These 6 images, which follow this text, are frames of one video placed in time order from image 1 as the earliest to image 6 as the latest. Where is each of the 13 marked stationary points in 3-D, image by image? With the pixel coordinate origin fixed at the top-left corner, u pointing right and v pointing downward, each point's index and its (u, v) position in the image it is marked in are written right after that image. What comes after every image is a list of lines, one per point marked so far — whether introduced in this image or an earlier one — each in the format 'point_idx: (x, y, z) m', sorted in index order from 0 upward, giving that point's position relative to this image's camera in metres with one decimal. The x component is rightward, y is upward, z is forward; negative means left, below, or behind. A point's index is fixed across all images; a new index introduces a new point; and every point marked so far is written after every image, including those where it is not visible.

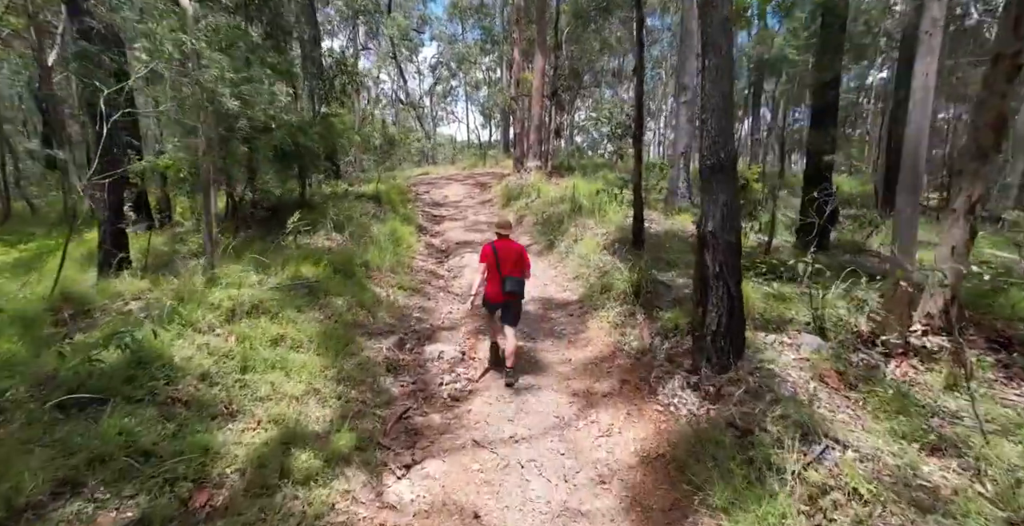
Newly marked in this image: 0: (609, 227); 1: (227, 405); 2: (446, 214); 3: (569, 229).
0: (+1.9, +0.6, +10.4) m
1: (-2.4, -1.2, +4.4) m
2: (-2.0, +1.4, +16.6) m
3: (+1.2, +0.6, +11.2) m
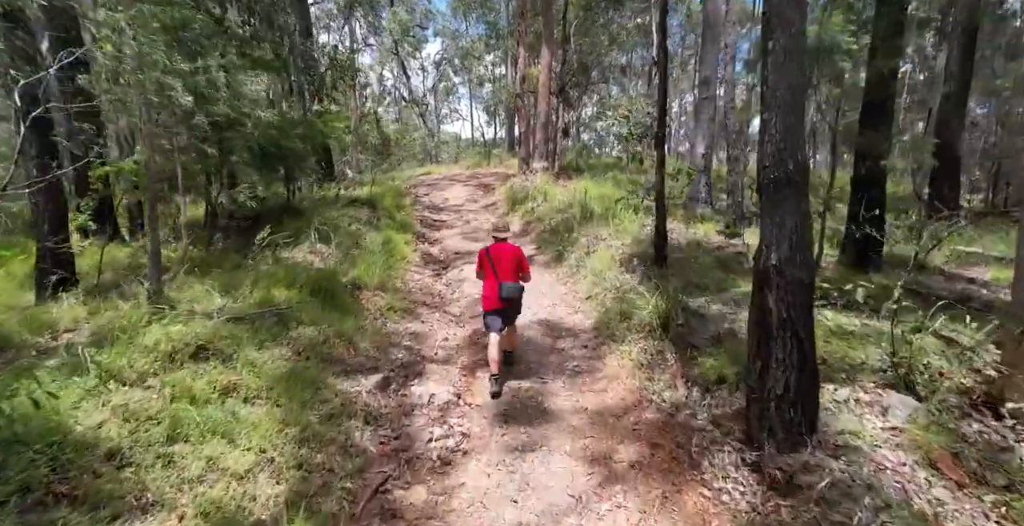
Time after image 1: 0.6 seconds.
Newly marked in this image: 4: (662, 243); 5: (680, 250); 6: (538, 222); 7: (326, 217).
0: (+1.9, +0.4, +9.3) m
1: (-2.4, -1.5, +3.4) m
2: (-1.8, +1.2, +15.6) m
3: (+1.3, +0.4, +10.2) m
4: (+2.1, +0.3, +7.5) m
5: (+2.7, +0.2, +8.4) m
6: (+0.5, +0.7, +13.5) m
7: (-3.7, +0.9, +10.8) m
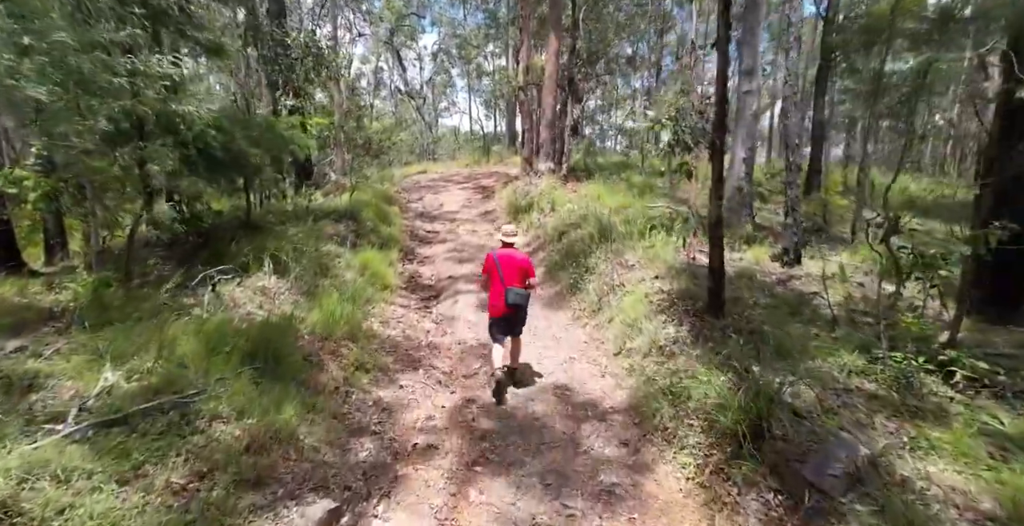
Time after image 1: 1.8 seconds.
0: (+2.0, -0.1, +7.5) m
1: (-2.3, -2.0, +1.6) m
2: (-1.8, +0.8, +13.7) m
3: (+1.4, -0.1, +8.3) m
4: (+2.2, -0.2, +5.6) m
5: (+2.7, -0.3, +6.6) m
6: (+0.5, +0.2, +11.7) m
7: (-3.7, +0.4, +9.0) m
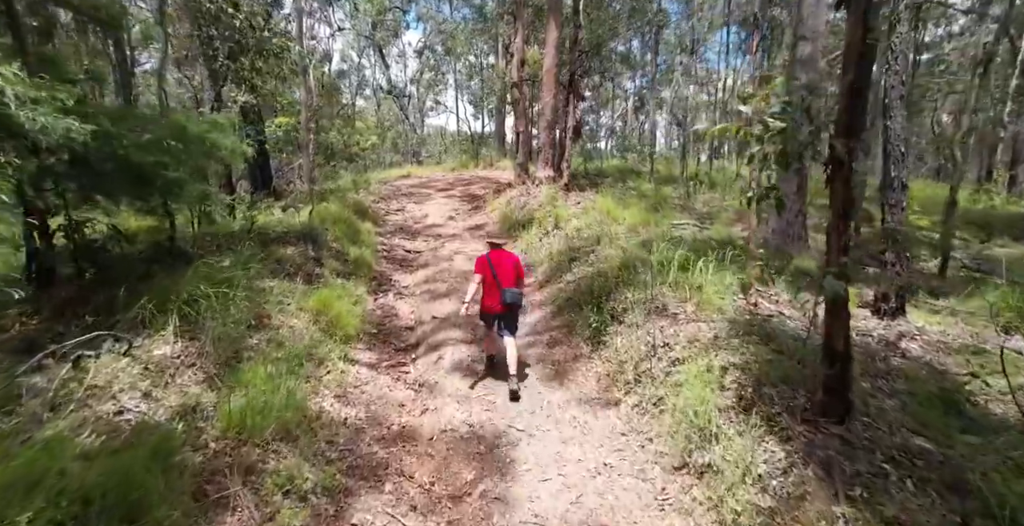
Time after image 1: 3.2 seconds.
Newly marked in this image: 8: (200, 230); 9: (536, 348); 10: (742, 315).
0: (+2.0, -0.6, +5.4) m
1: (-2.1, -2.5, -0.6) m
2: (-1.9, +0.2, +11.6) m
3: (+1.4, -0.6, +6.3) m
4: (+2.3, -0.8, +3.6) m
5: (+2.8, -0.8, +4.6) m
6: (+0.4, -0.3, +9.6) m
7: (-3.7, -0.2, +6.8) m
8: (-5.5, +0.6, +9.3) m
9: (+0.3, -1.2, +7.2) m
10: (+2.5, -0.6, +5.8) m
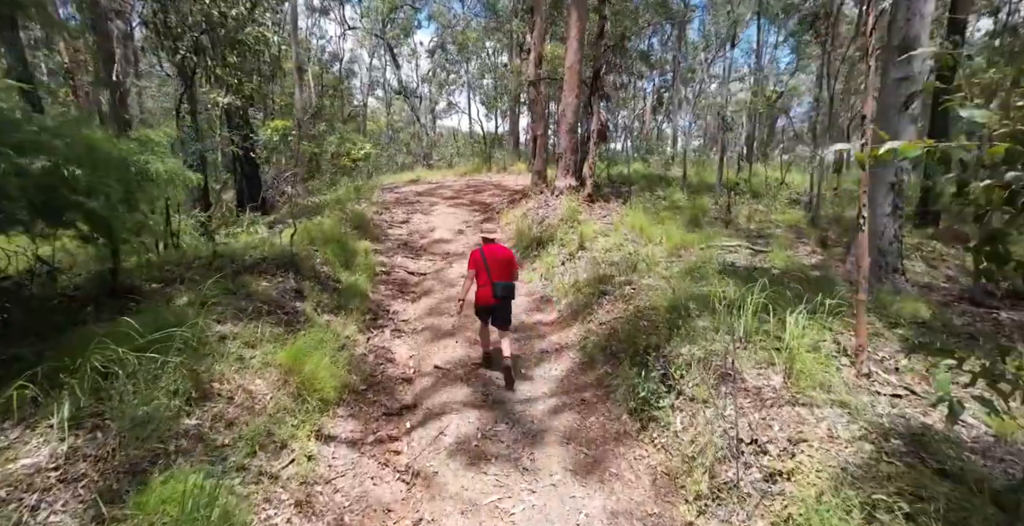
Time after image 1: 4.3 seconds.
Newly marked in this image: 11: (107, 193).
0: (+2.2, -1.1, +3.8) m
1: (-2.1, -3.0, -2.1) m
2: (-1.6, -0.3, +10.1) m
3: (+1.6, -1.1, +4.6) m
4: (+2.4, -1.2, +2.0) m
5: (+2.9, -1.3, +2.9) m
6: (+0.7, -0.8, +8.0) m
7: (-3.5, -0.6, +5.3) m
8: (-5.2, +0.1, +7.9) m
9: (+0.6, -1.6, +5.6) m
10: (+2.7, -1.0, +4.1) m
11: (-3.9, +0.7, +5.1) m
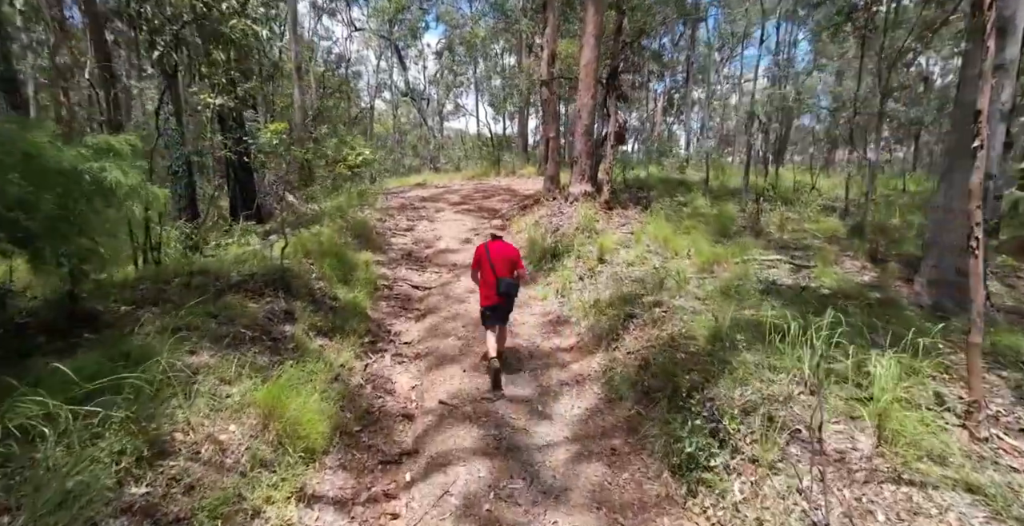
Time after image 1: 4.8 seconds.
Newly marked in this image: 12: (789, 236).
0: (+2.4, -1.3, +2.9) m
1: (-2.0, -3.2, -2.9) m
2: (-1.3, -0.5, +9.2) m
3: (+1.7, -1.3, +3.8) m
4: (+2.5, -1.4, +1.1) m
5: (+3.1, -1.5, +2.0) m
6: (+0.9, -1.0, +7.2) m
7: (-3.3, -0.9, +4.5) m
8: (-5.0, -0.1, +7.1) m
9: (+0.7, -1.8, +4.8) m
10: (+2.8, -1.3, +3.2) m
11: (-3.8, +0.4, +4.3) m
12: (+5.4, +0.5, +10.2) m
